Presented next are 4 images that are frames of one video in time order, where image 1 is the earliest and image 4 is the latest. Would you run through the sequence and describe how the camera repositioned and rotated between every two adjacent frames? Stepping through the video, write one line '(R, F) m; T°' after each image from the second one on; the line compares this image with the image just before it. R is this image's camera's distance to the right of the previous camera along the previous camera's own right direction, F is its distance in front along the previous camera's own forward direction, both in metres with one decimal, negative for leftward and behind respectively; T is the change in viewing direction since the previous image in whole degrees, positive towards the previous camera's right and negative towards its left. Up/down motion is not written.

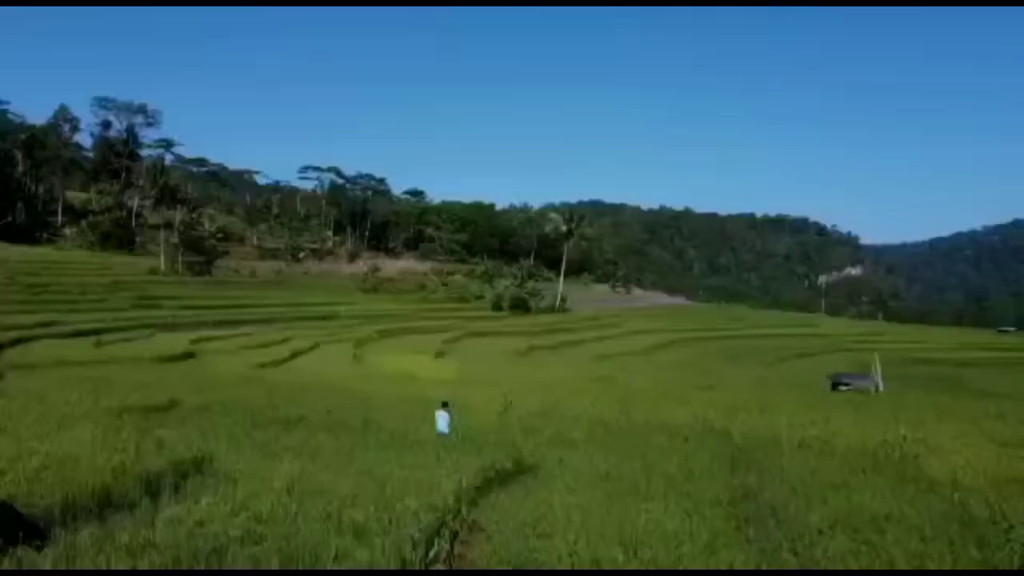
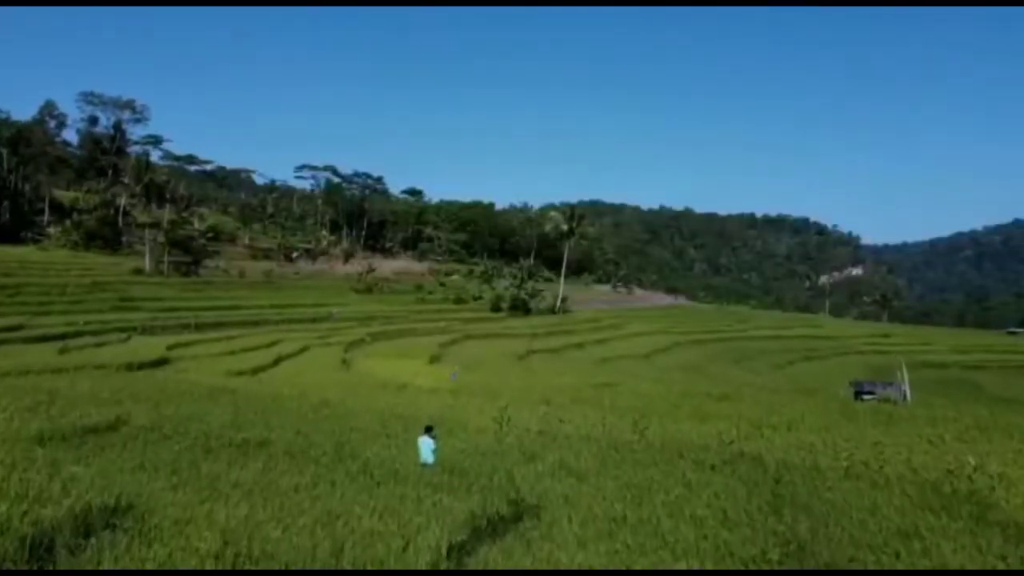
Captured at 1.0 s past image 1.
(0.0, +2.6) m; 0°
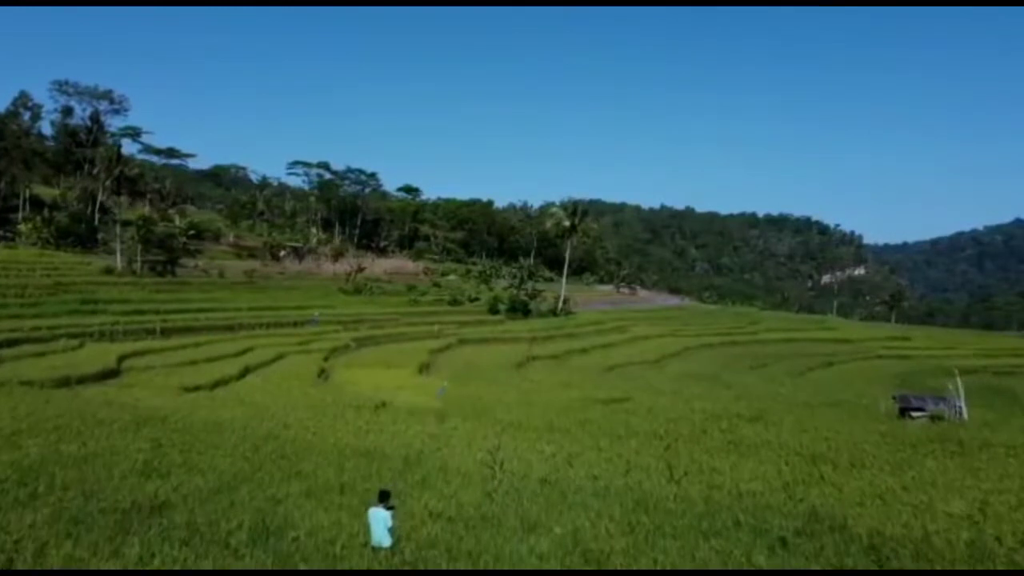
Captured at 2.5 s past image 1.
(+0.1, +4.3) m; 0°
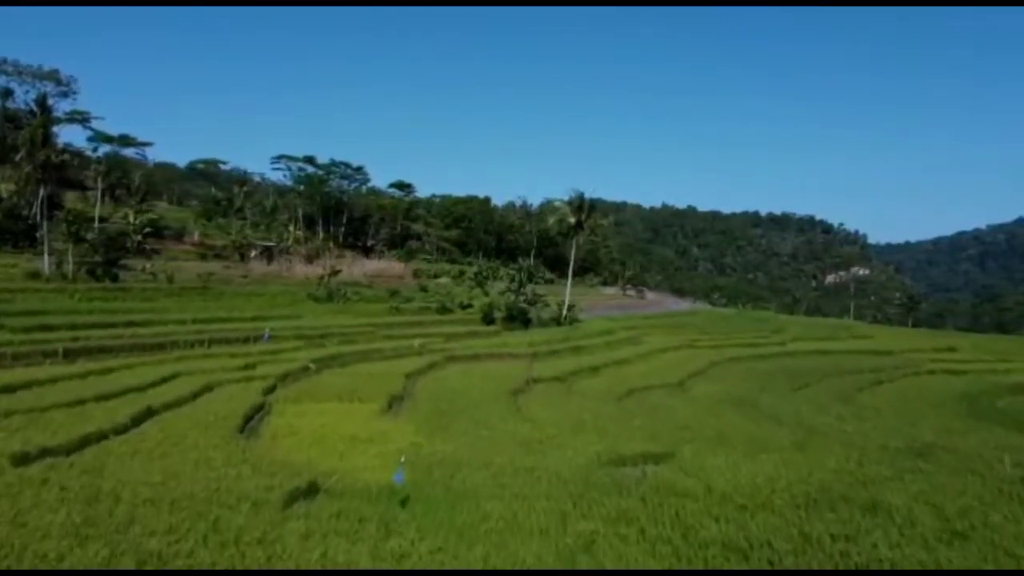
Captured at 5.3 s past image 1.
(+0.1, +8.8) m; 0°
